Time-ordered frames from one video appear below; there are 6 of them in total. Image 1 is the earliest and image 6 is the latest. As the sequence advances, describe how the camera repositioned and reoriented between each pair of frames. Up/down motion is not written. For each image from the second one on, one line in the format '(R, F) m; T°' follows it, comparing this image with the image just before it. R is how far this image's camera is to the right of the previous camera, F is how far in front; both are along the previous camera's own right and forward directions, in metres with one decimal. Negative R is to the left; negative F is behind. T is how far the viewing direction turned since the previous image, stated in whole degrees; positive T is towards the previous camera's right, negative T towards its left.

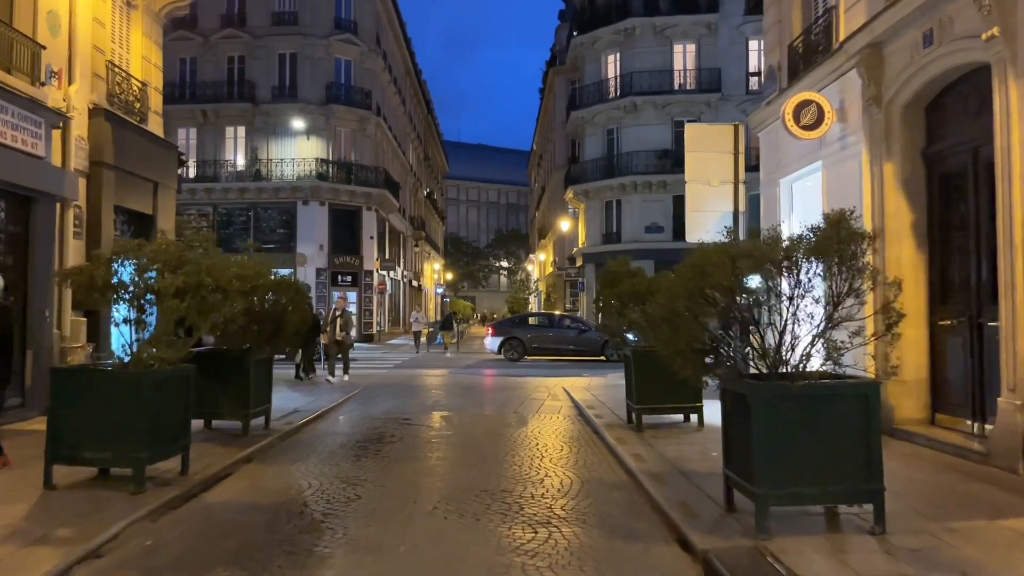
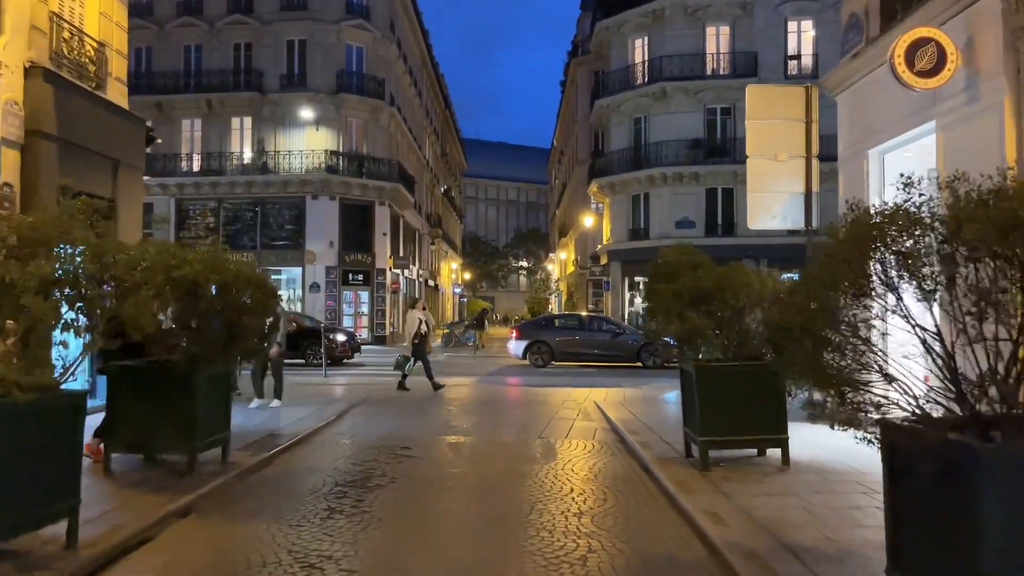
(-0.1, +2.4) m; -1°
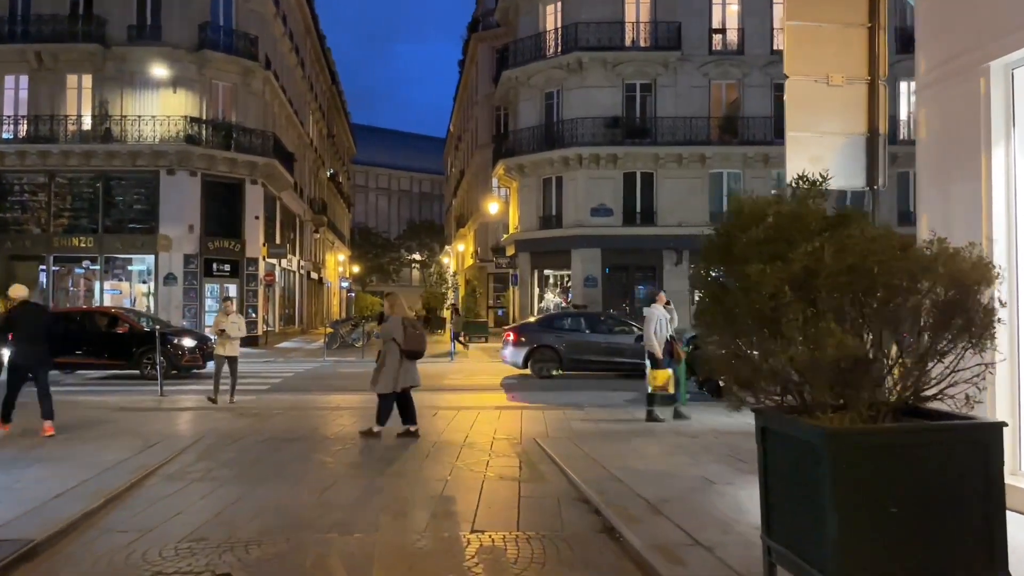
(-0.2, +4.4) m; +8°
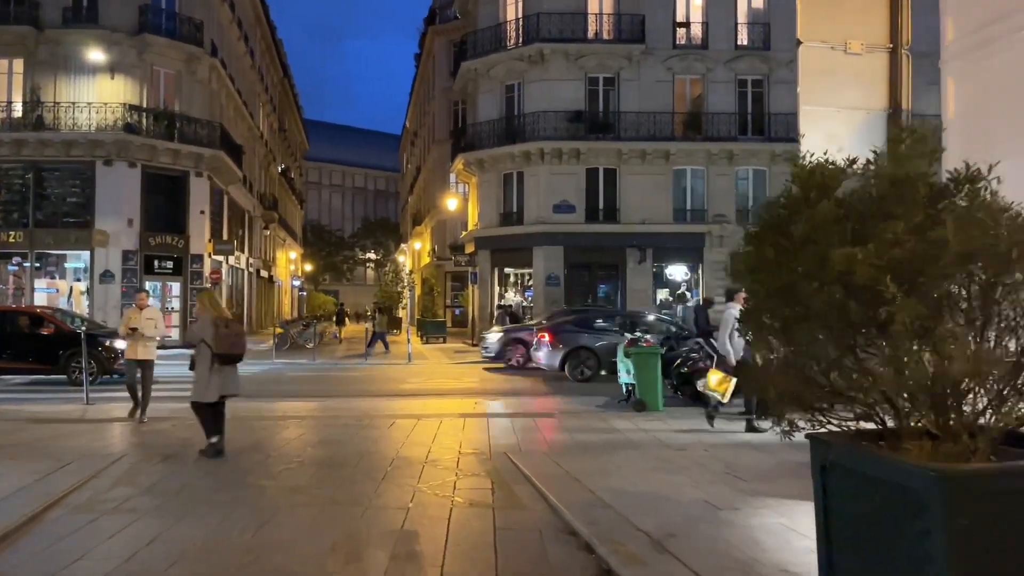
(-0.1, +1.1) m; +3°
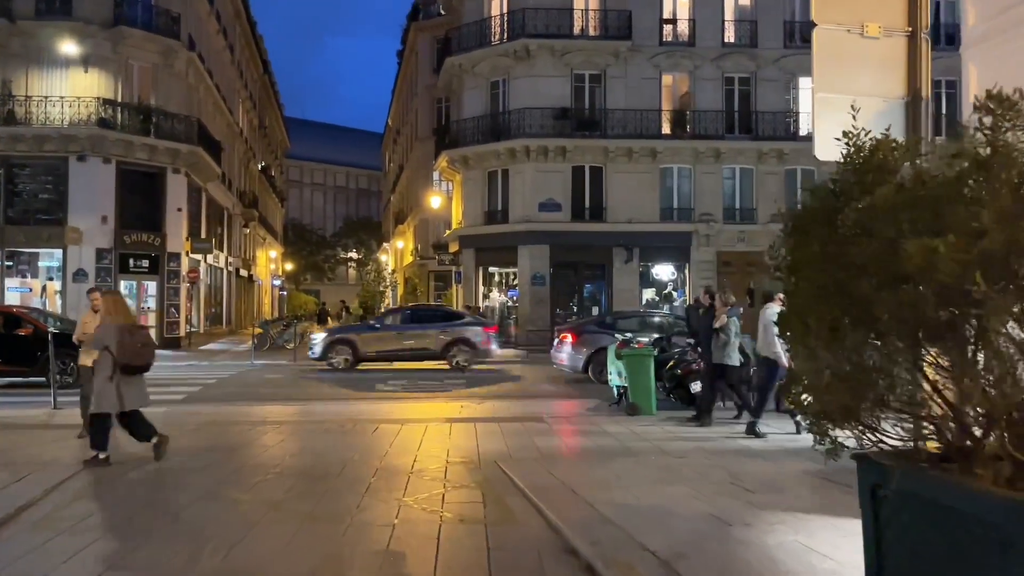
(-0.1, +0.5) m; +1°
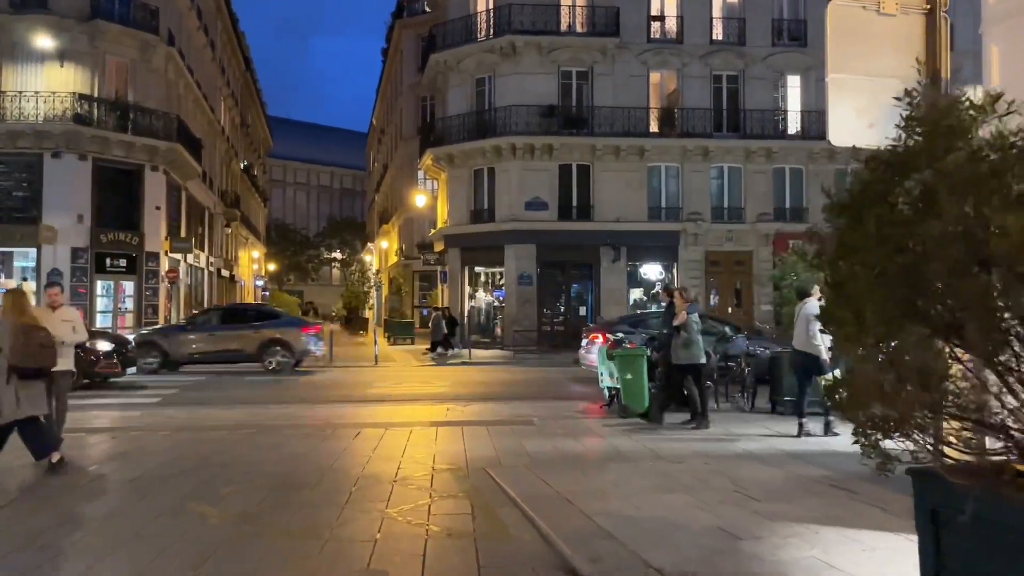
(0.0, +0.5) m; +1°
